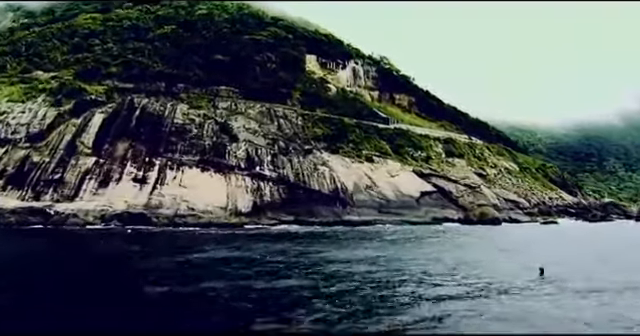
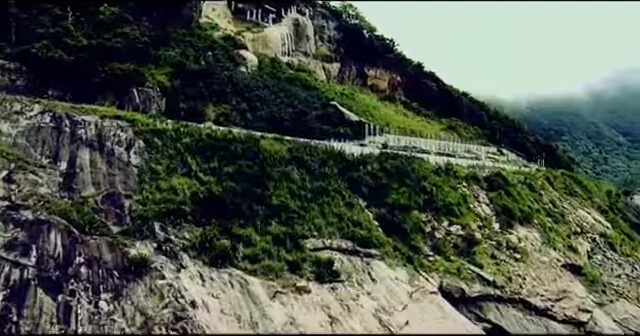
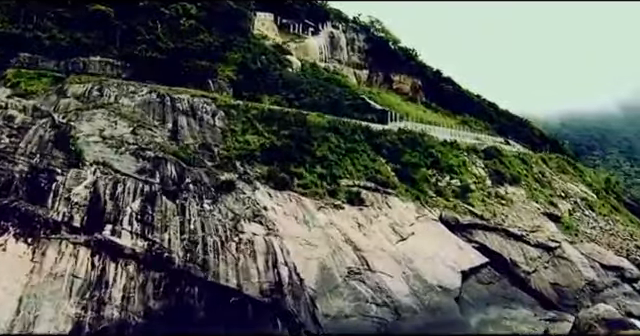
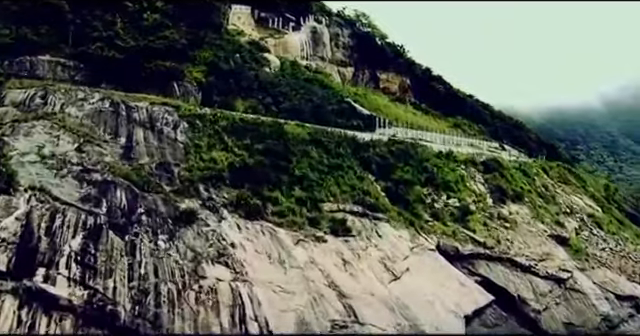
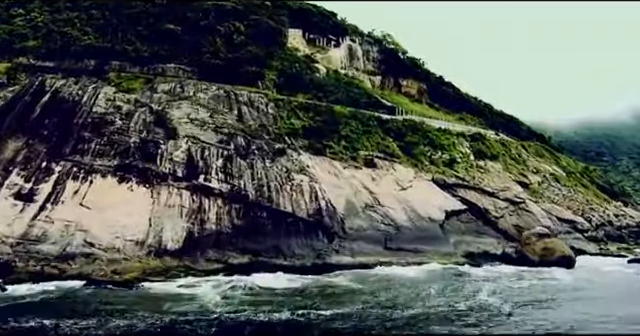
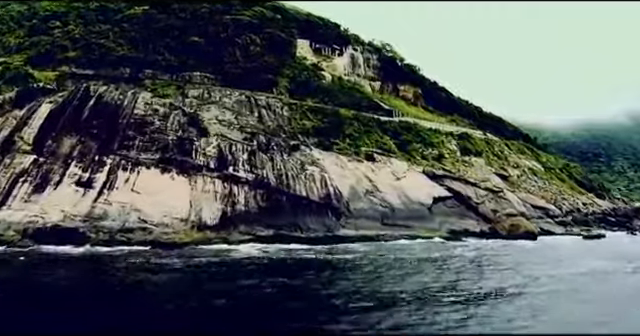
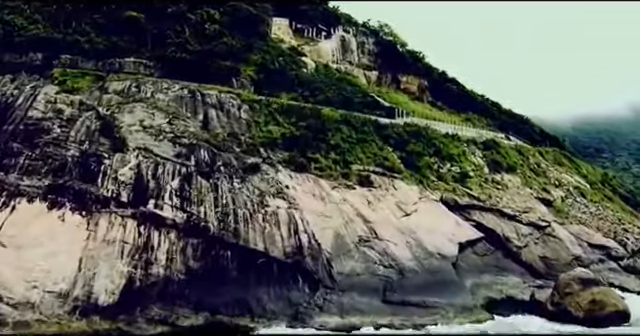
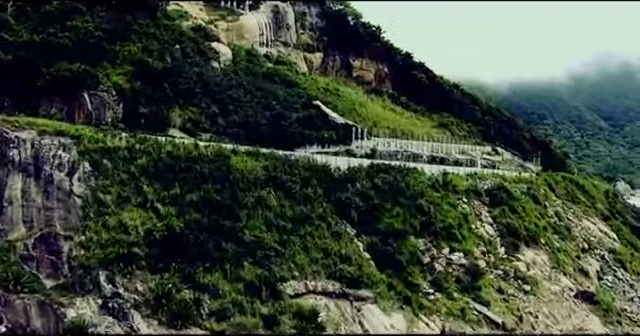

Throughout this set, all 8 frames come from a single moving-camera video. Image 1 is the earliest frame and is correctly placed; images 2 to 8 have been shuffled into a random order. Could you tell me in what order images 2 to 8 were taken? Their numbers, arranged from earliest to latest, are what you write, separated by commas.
6, 5, 7, 3, 4, 2, 8
